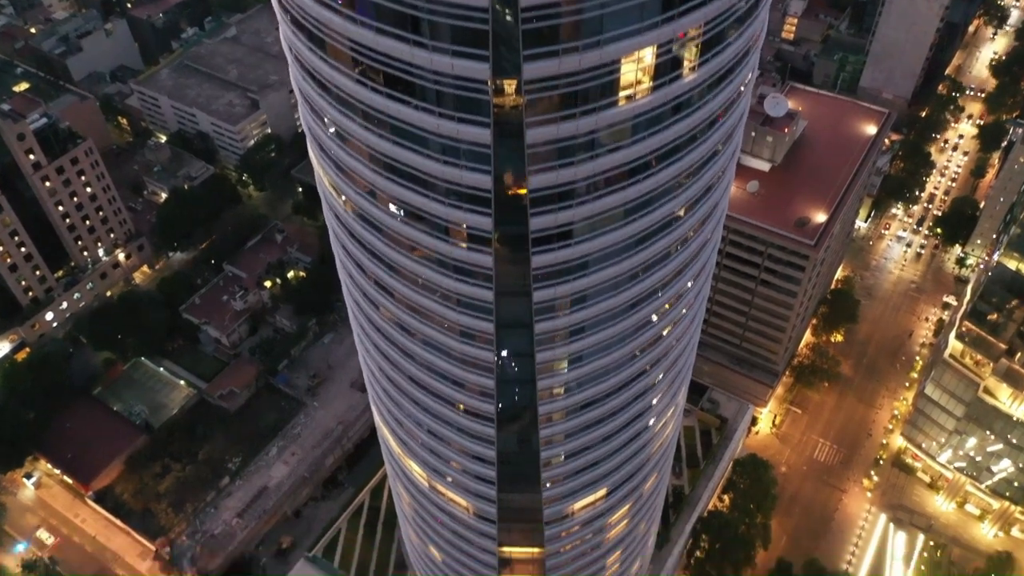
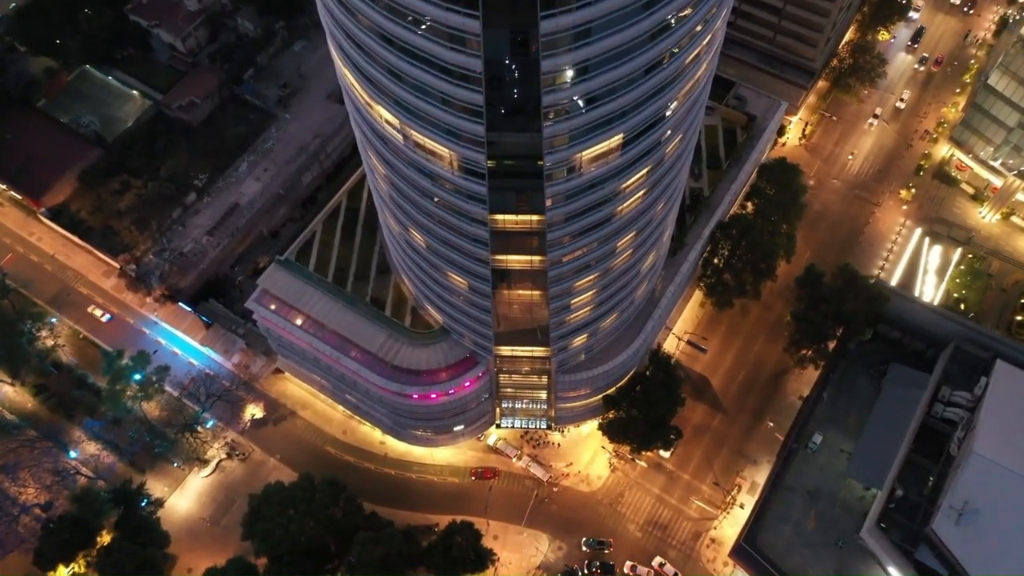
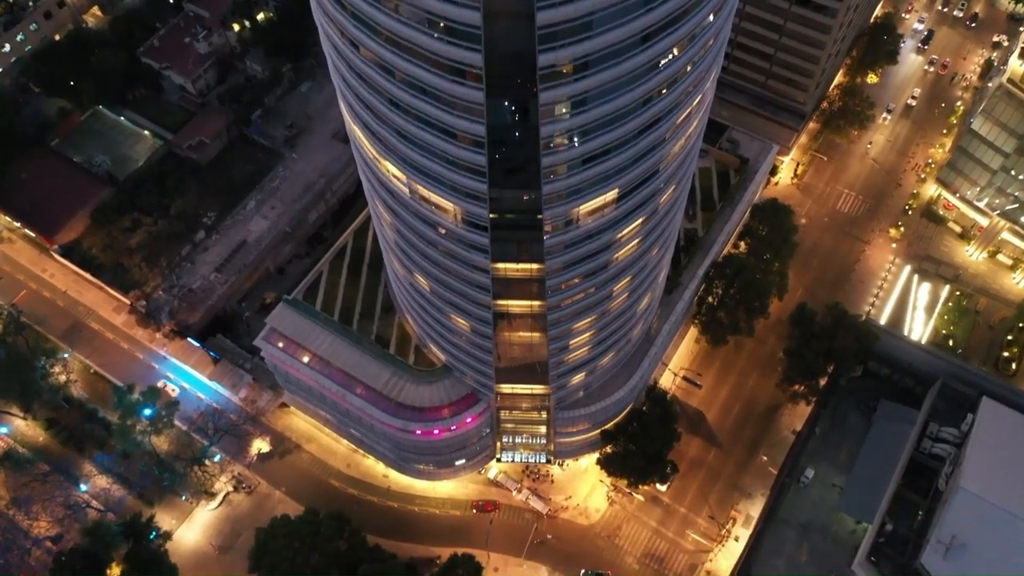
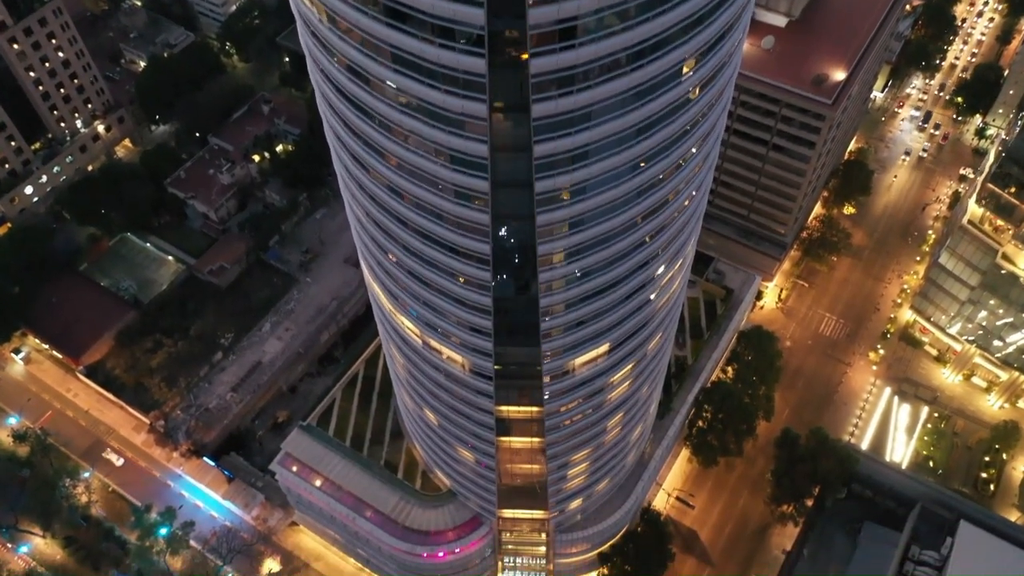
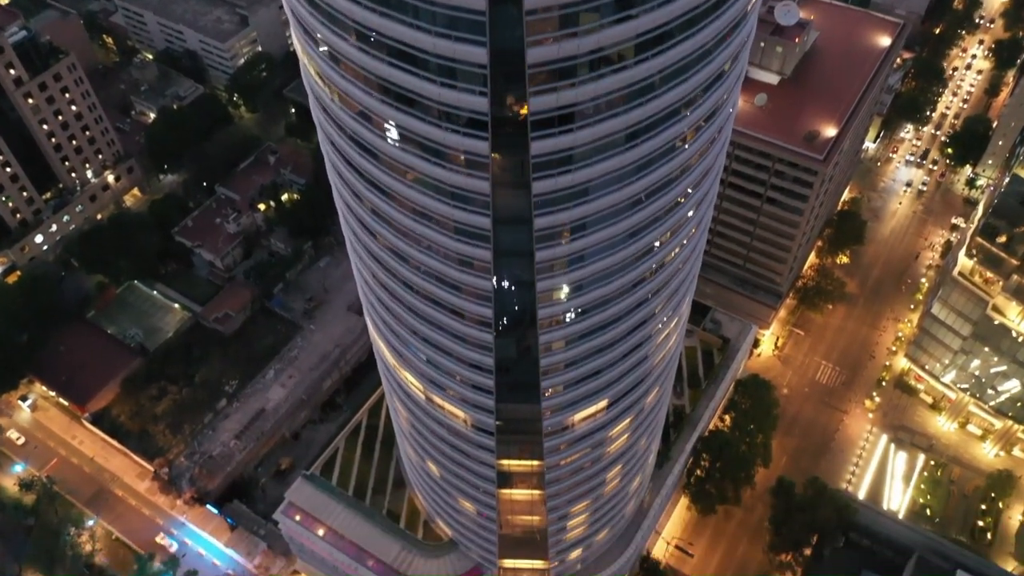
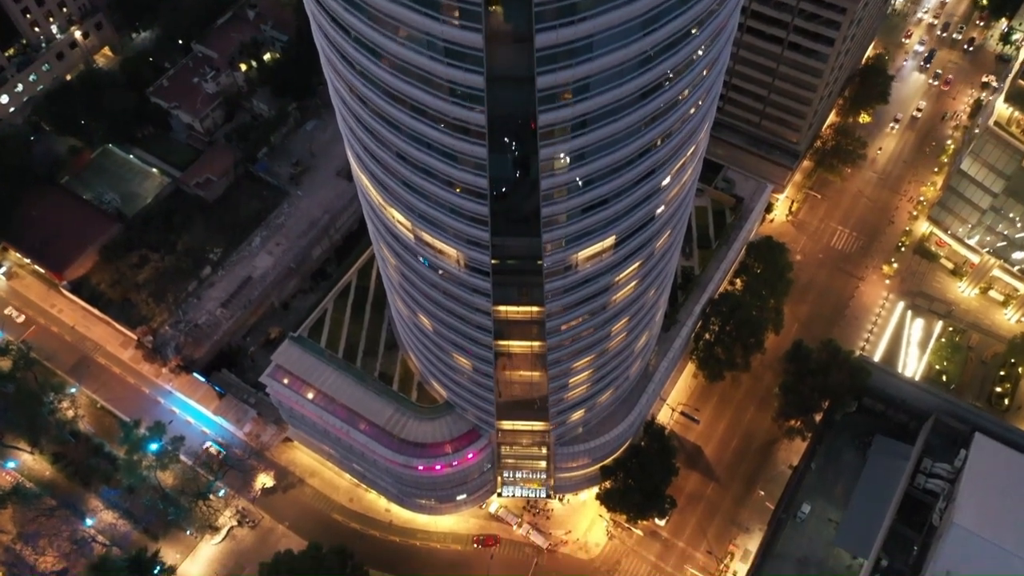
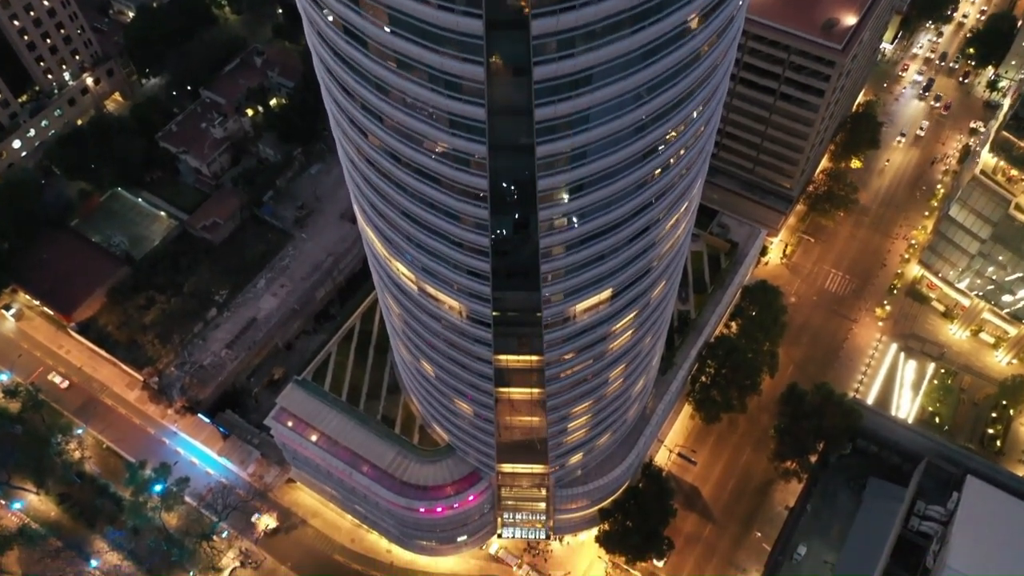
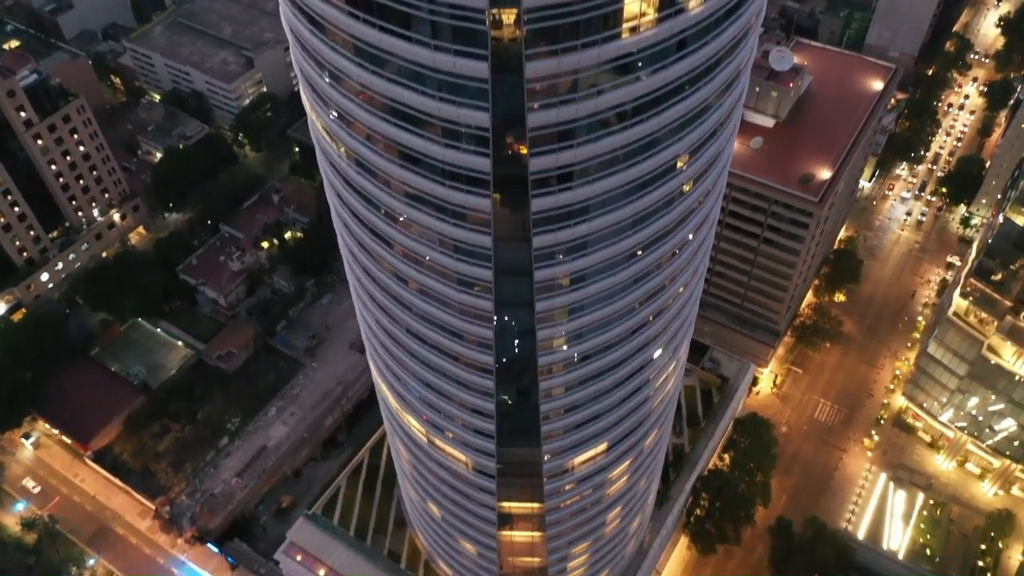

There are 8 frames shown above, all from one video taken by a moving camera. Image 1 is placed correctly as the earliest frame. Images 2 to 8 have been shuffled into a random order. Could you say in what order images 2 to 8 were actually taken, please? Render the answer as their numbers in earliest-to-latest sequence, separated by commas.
8, 5, 4, 7, 6, 3, 2
